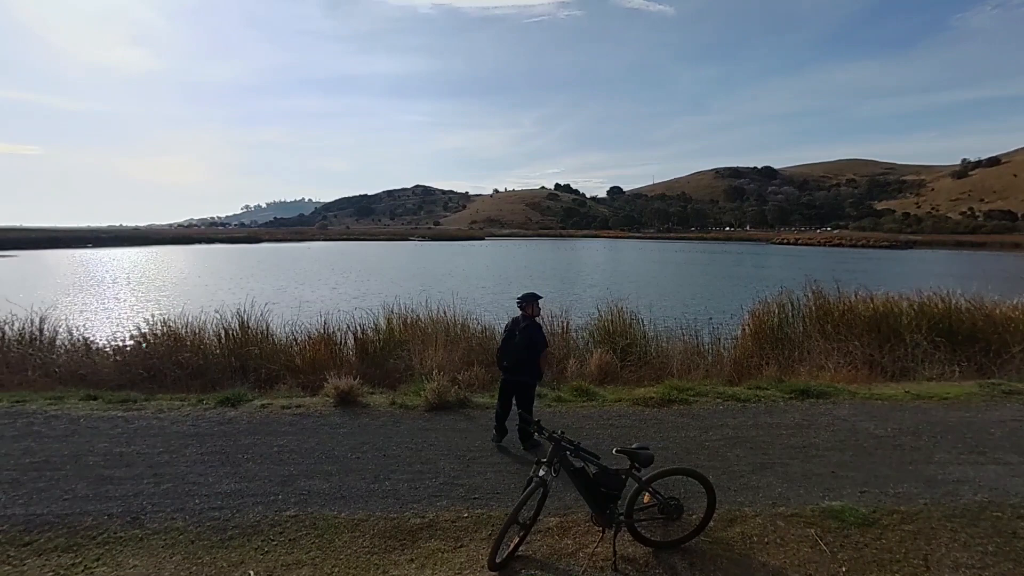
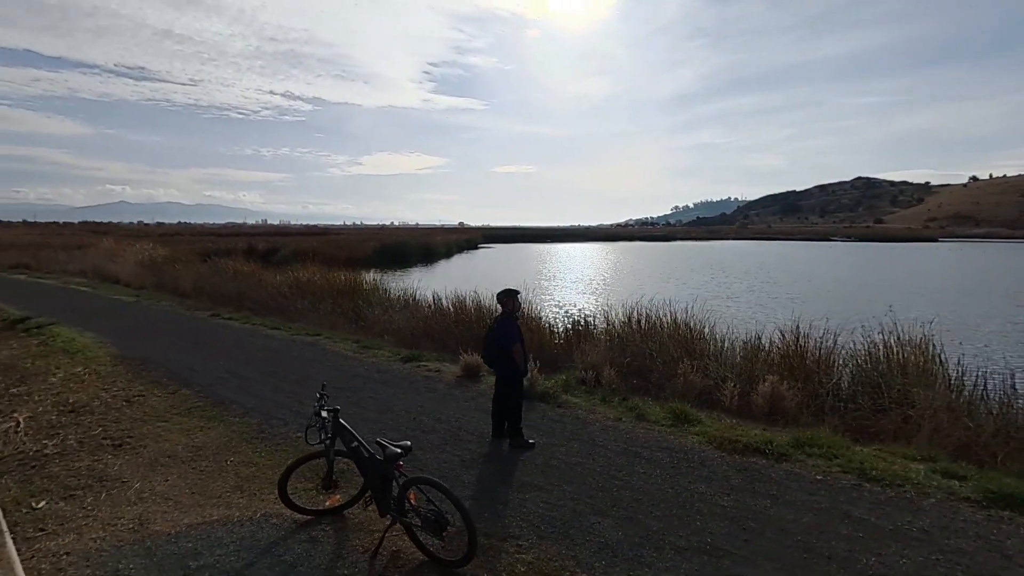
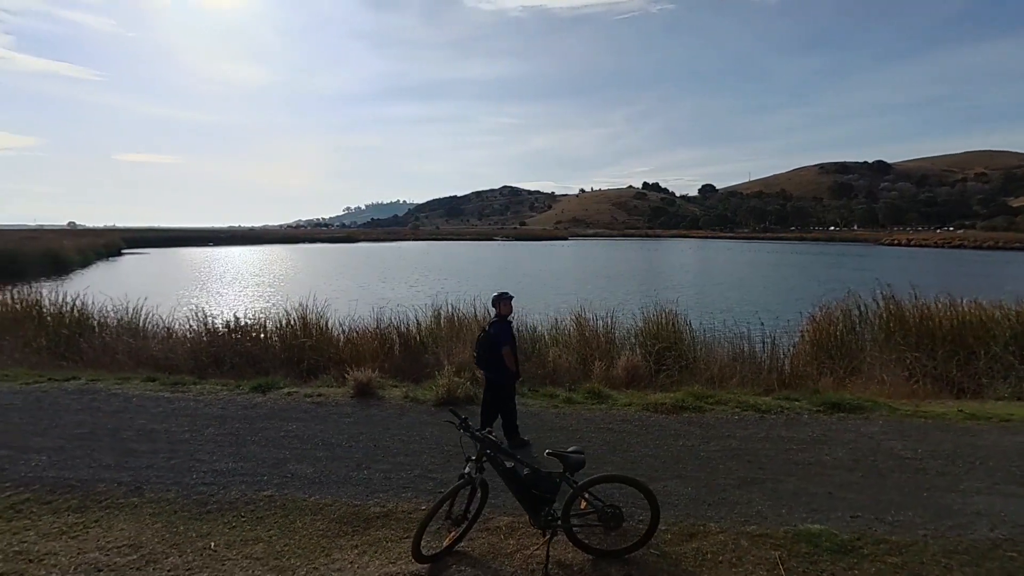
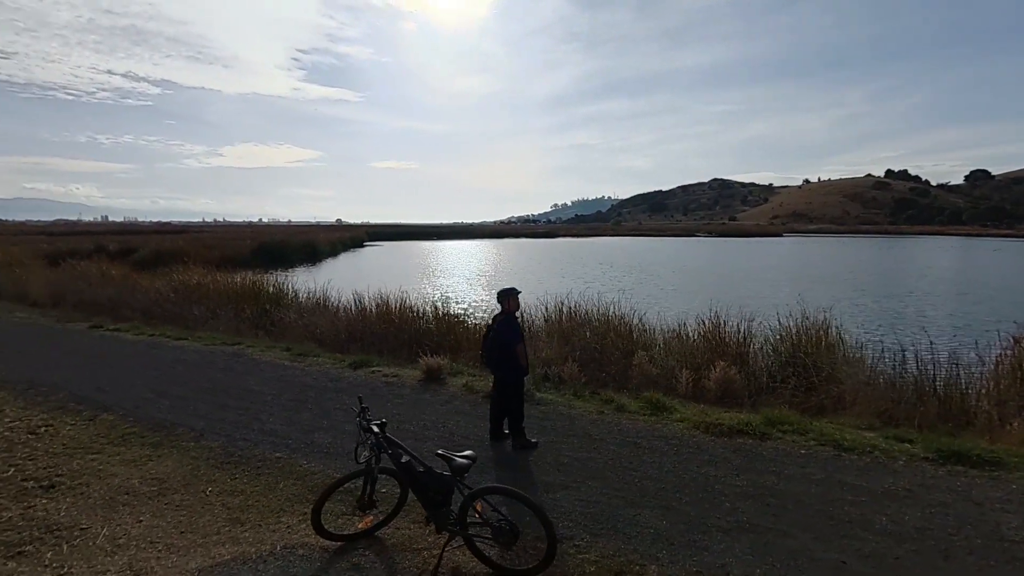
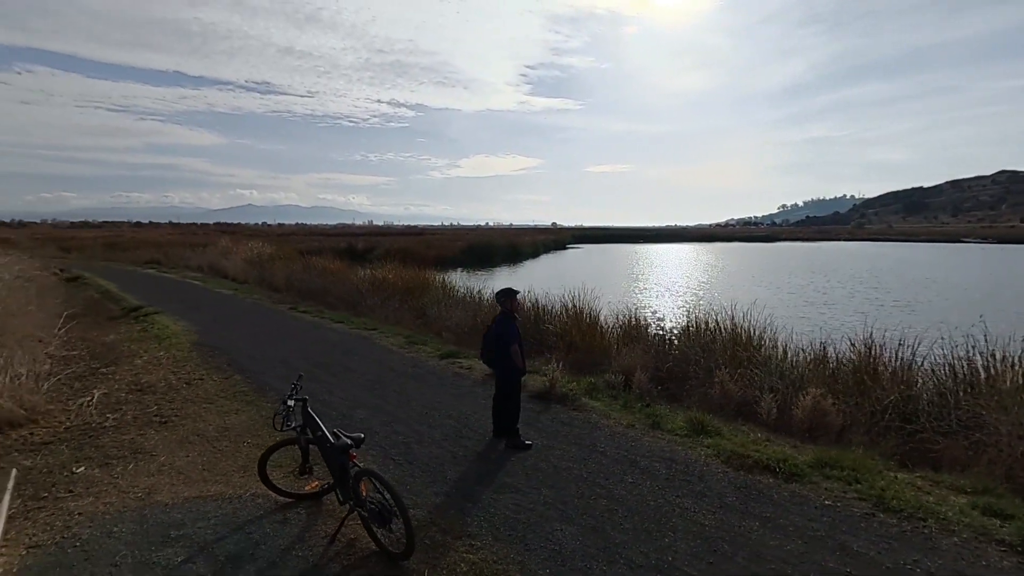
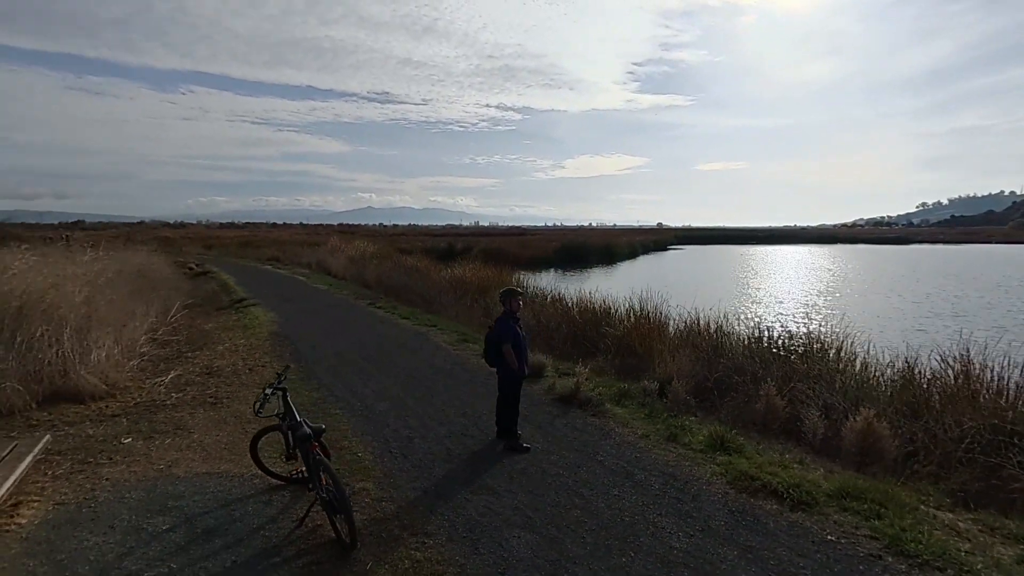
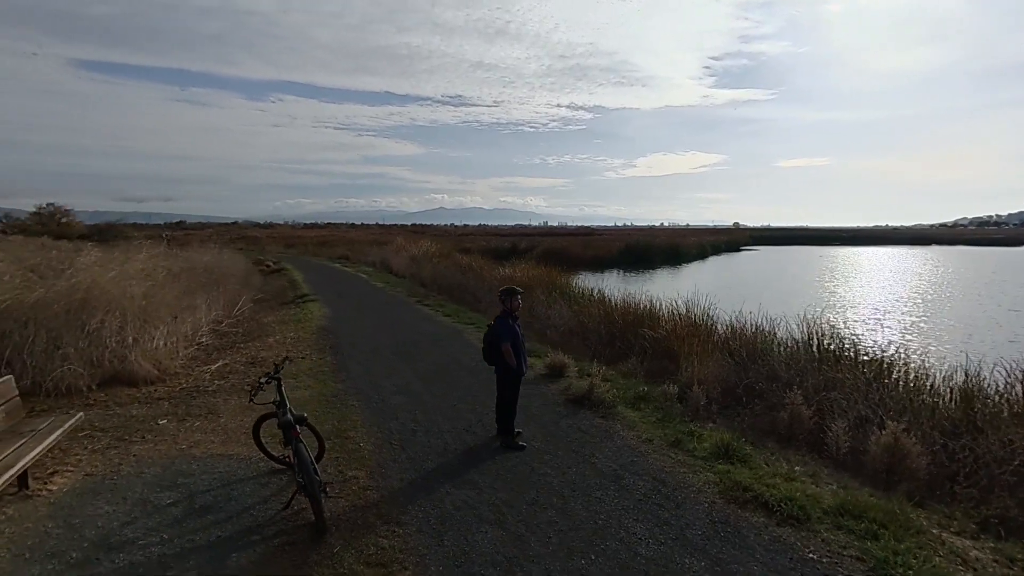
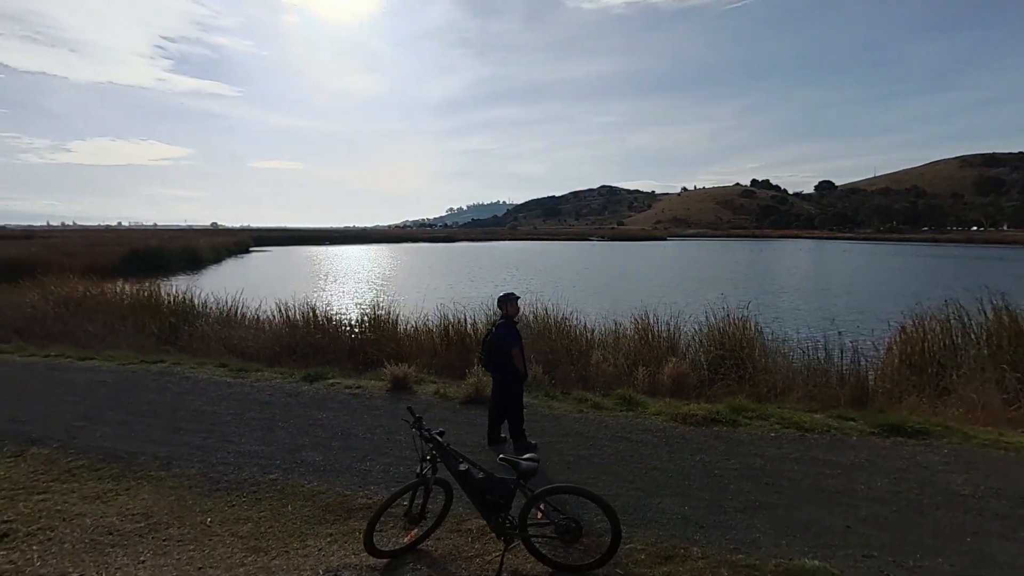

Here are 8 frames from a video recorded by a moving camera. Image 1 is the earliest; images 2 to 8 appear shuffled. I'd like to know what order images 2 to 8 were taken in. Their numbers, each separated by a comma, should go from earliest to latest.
3, 8, 4, 2, 5, 6, 7
